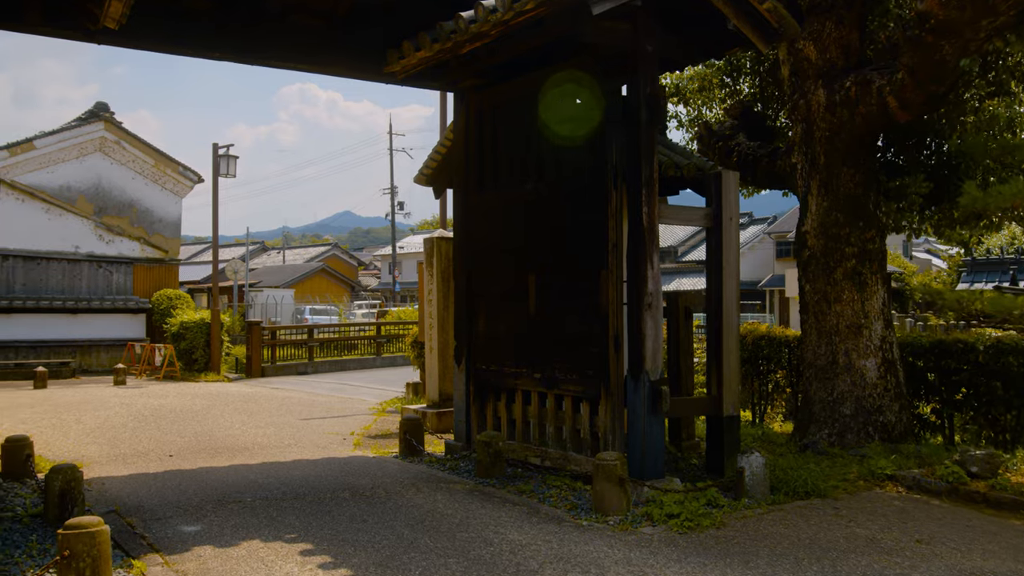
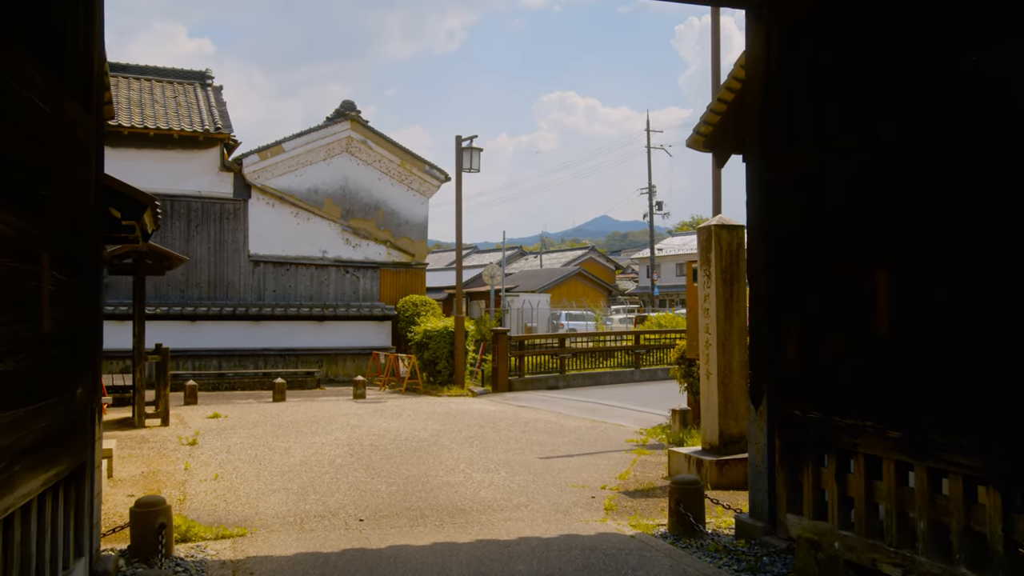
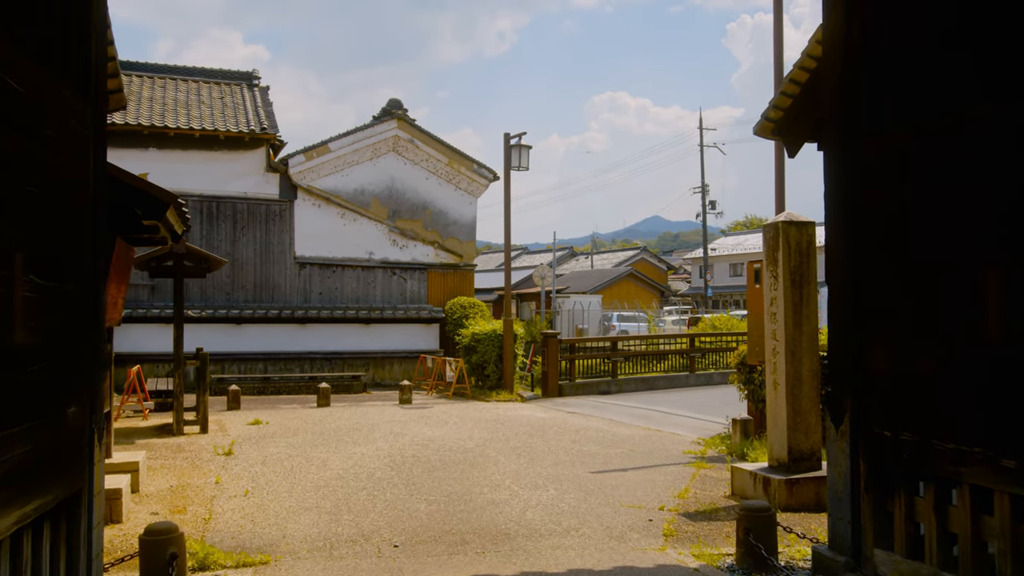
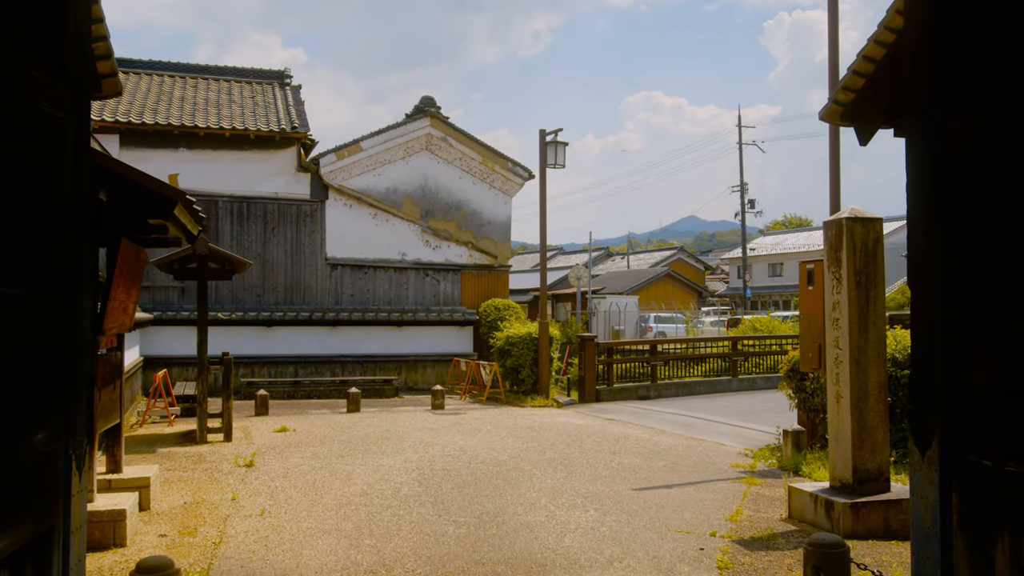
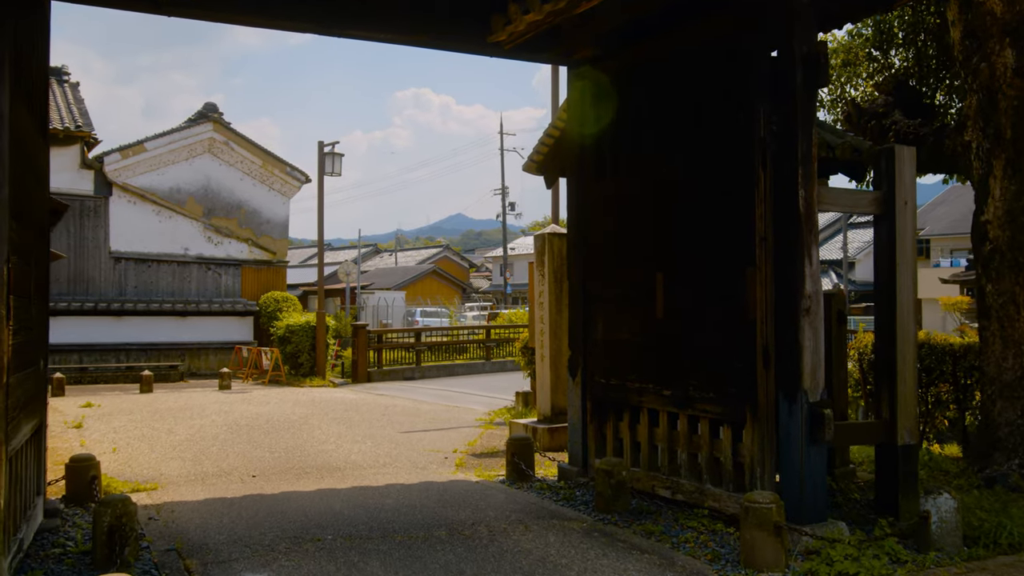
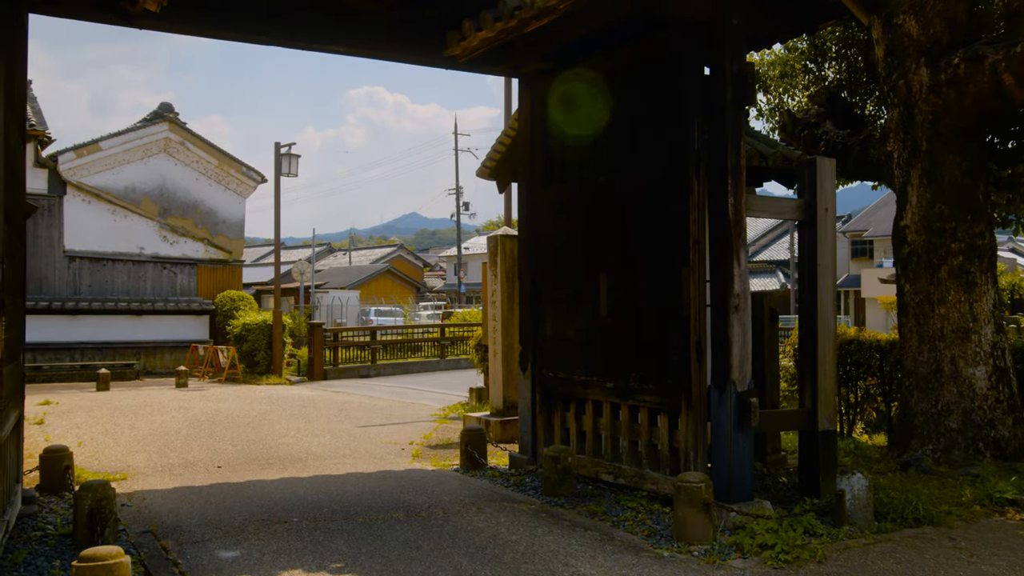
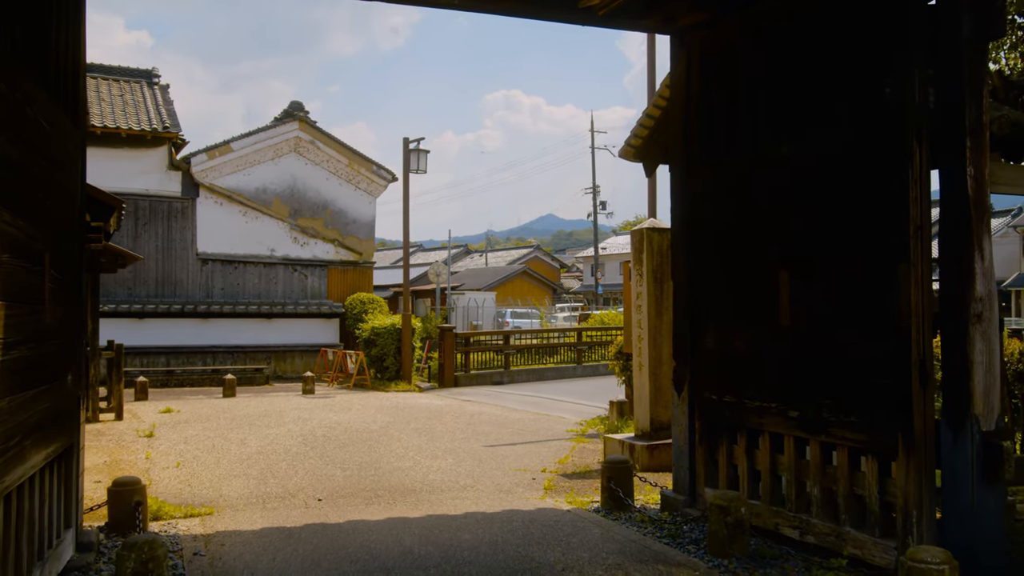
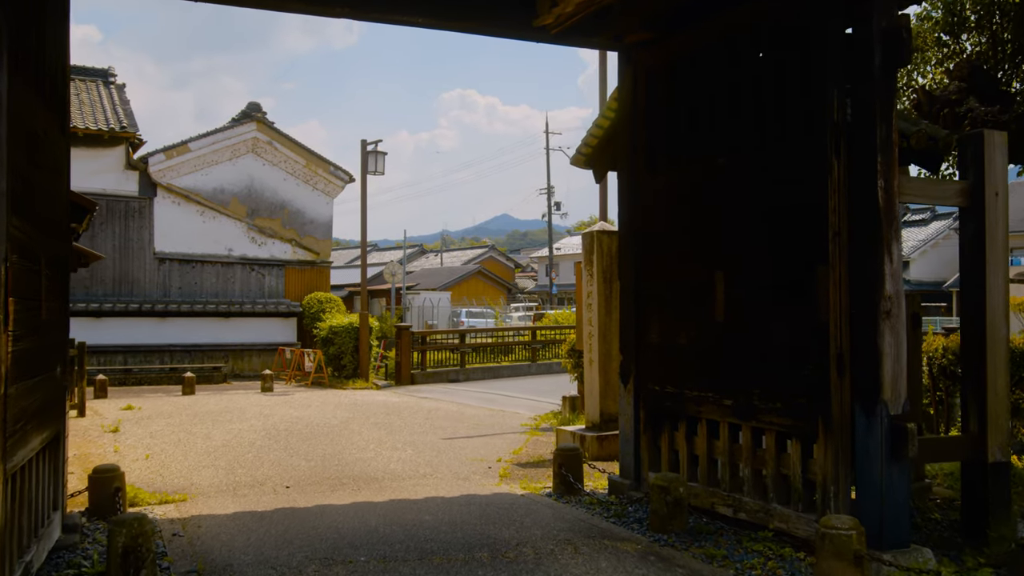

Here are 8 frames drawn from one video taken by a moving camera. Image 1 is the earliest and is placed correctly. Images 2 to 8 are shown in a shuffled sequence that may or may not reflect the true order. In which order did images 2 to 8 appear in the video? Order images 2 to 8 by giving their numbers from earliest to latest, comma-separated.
6, 5, 8, 7, 2, 3, 4
